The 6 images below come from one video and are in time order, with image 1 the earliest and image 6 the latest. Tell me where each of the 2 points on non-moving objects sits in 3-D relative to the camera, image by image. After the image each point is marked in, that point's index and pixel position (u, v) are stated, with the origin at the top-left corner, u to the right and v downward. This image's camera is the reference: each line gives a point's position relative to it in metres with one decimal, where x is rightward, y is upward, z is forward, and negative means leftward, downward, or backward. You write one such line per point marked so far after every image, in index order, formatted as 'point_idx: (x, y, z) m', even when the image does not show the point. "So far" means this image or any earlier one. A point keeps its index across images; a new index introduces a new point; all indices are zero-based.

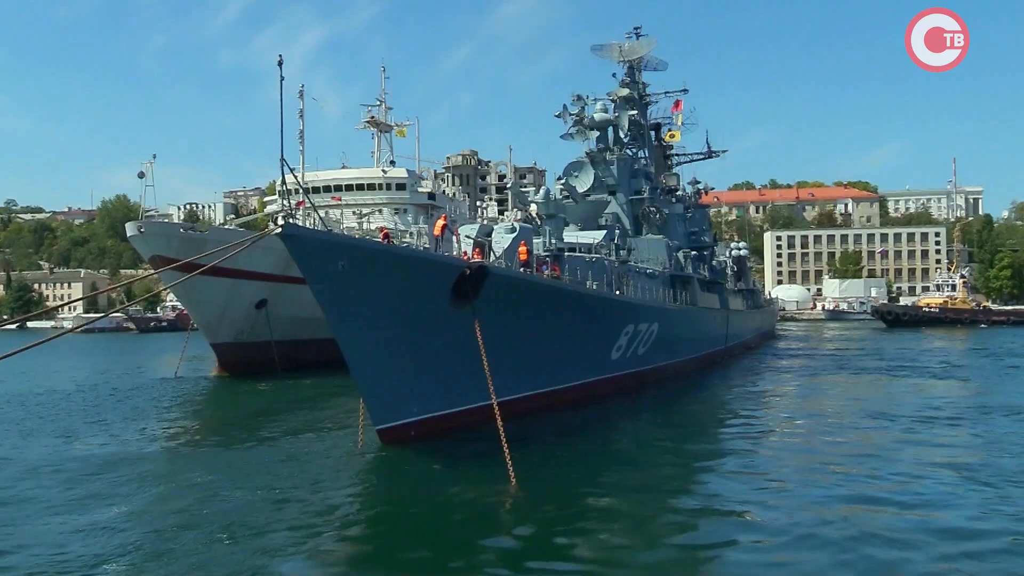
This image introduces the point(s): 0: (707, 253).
0: (+3.0, +0.6, +14.7) m
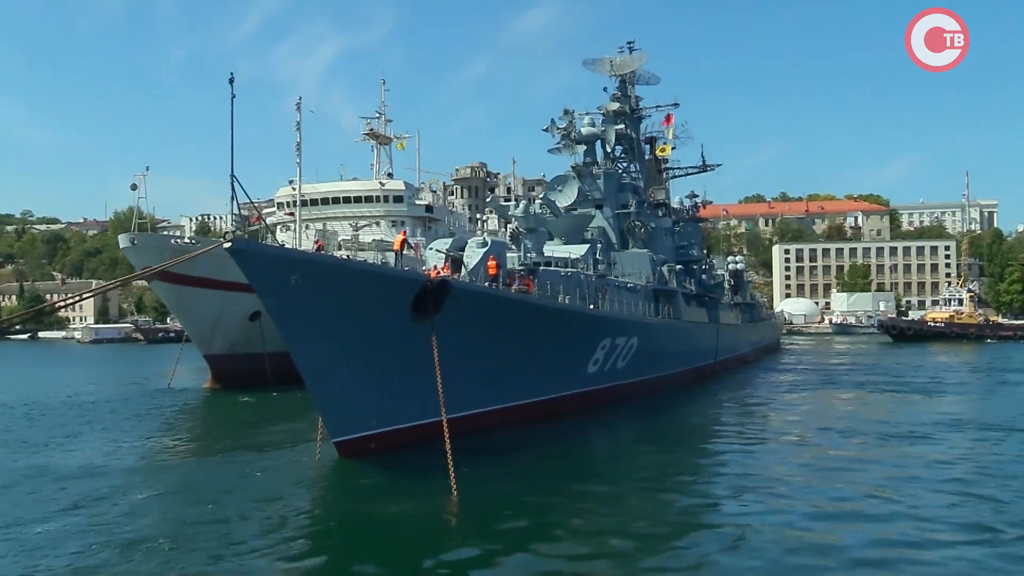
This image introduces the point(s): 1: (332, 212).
0: (+2.9, +0.4, +14.6) m
1: (-3.9, +1.6, +19.4) m
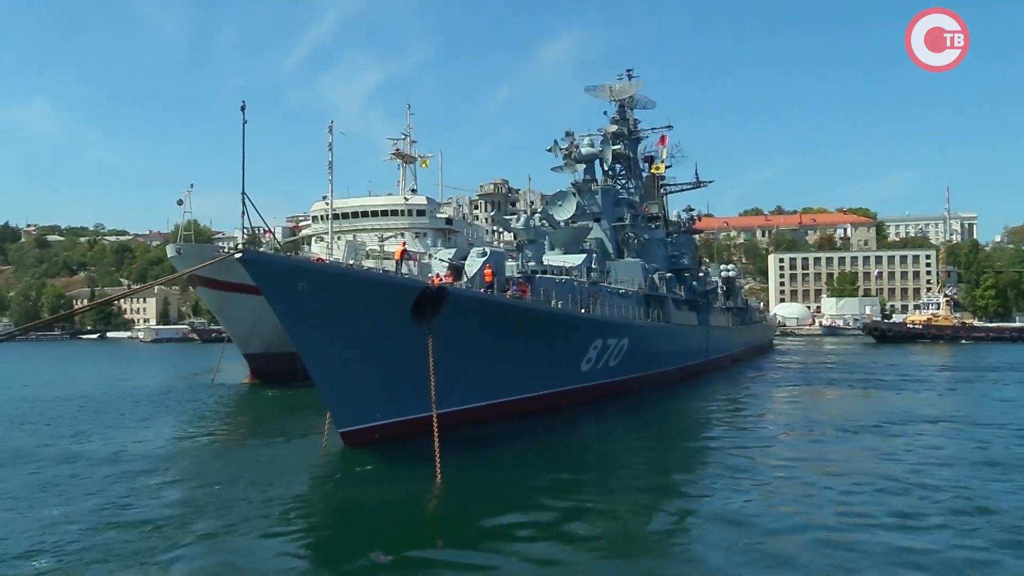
0: (+3.1, +0.3, +16.1) m
1: (-3.6, +1.5, +21.0) m
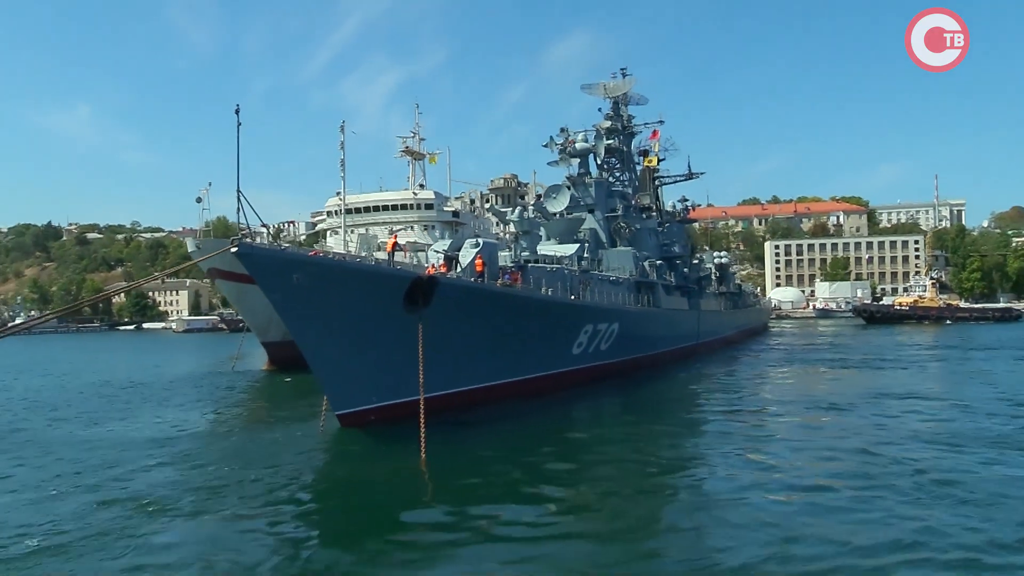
0: (+3.2, +0.5, +17.0) m
1: (-3.4, +1.7, +22.1) m
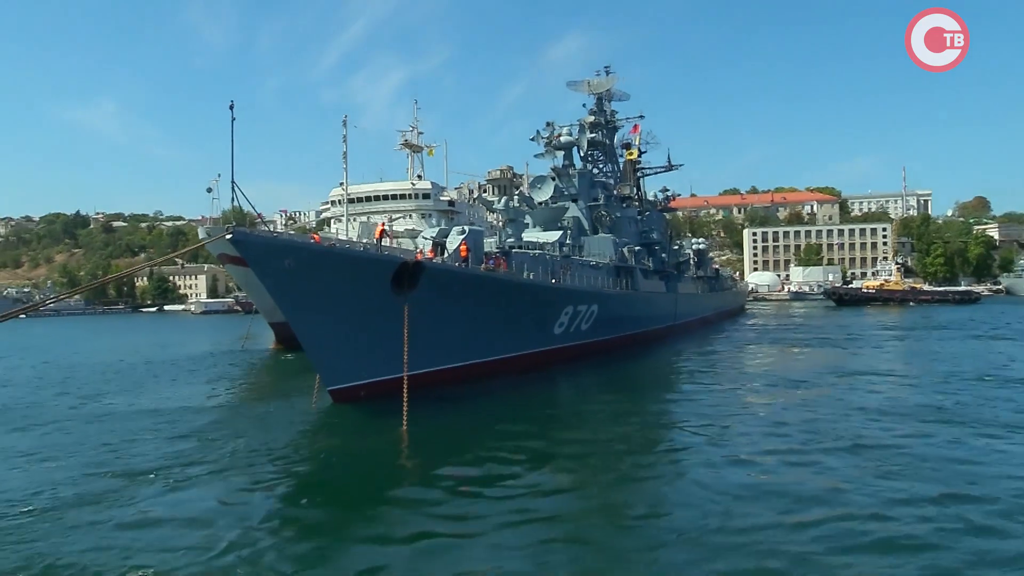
0: (+3.0, +0.9, +18.3) m
1: (-3.6, +2.1, +23.3) m
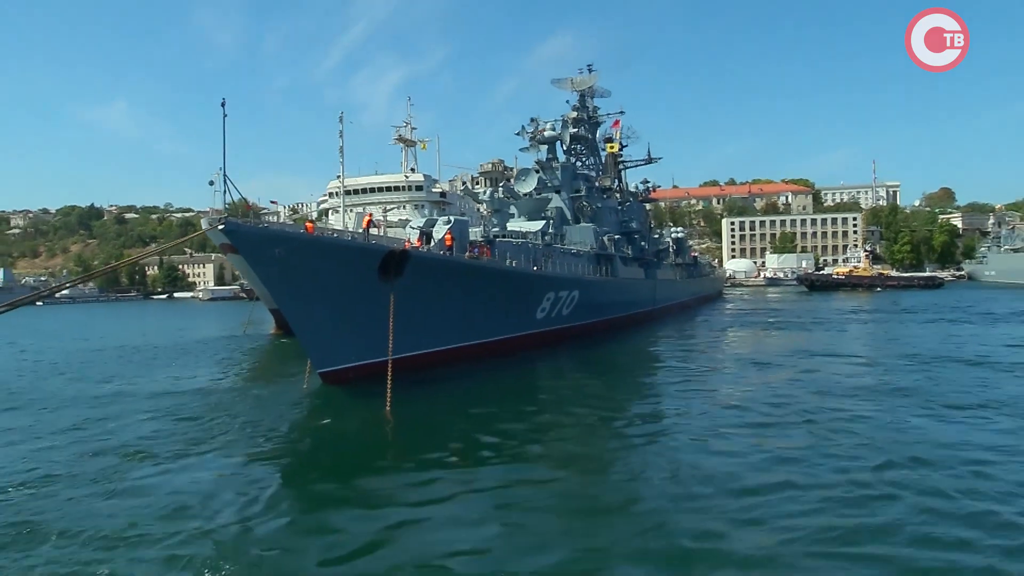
0: (+2.7, +1.1, +19.4) m
1: (-3.9, +2.5, +24.3) m
